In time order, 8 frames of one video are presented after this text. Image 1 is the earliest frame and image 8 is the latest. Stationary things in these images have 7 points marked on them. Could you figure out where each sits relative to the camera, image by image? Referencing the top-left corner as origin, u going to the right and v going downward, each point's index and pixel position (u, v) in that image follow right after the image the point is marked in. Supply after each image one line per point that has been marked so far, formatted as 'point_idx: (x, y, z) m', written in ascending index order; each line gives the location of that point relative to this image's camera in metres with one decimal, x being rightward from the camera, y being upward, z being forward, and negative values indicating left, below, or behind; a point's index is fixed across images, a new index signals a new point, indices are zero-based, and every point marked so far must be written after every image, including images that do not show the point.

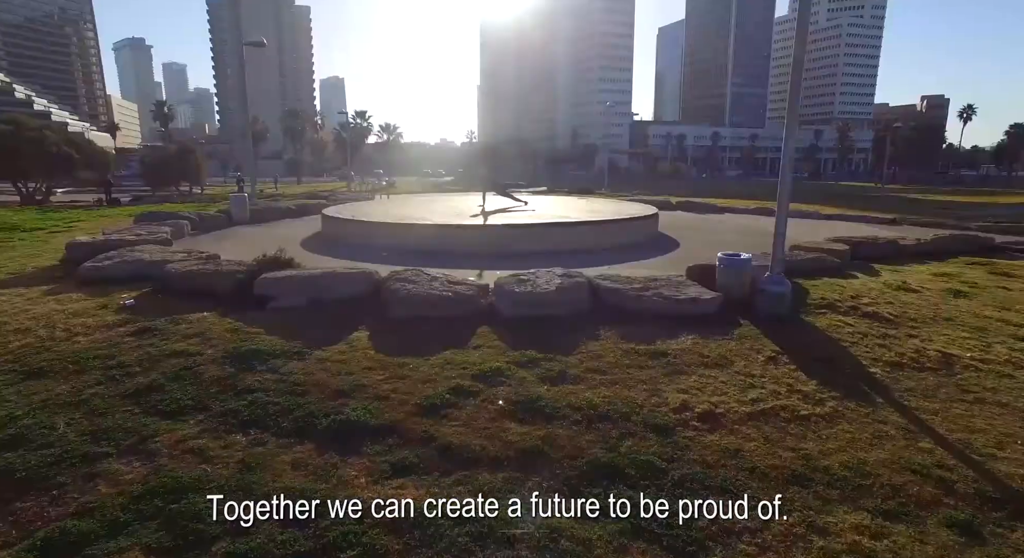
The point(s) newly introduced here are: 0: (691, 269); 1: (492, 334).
0: (+2.3, +0.1, +7.2) m
1: (-0.1, -0.6, +5.8) m
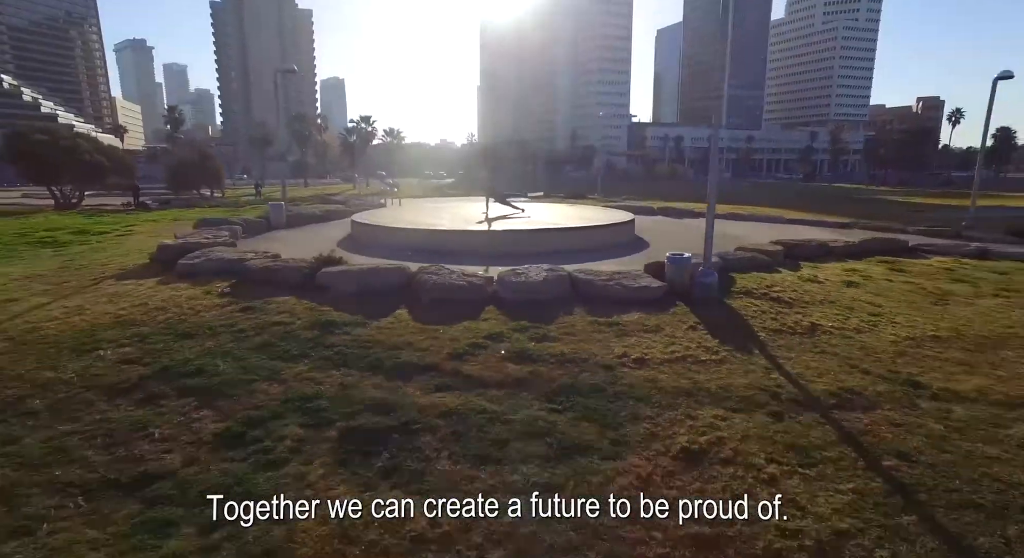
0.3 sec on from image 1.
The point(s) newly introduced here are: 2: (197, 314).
0: (+2.3, +0.2, +9.5) m
1: (-0.2, -0.5, +8.1) m
2: (-4.4, -0.5, +7.8) m
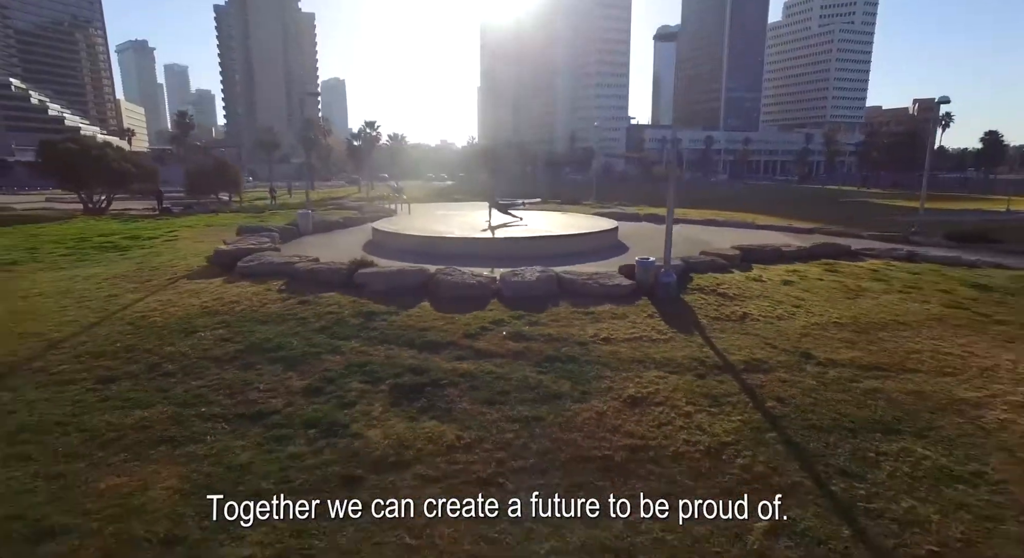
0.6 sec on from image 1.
0: (+2.2, +0.2, +11.7) m
1: (-0.2, -0.5, +10.2) m
2: (-4.4, -0.5, +10.0) m
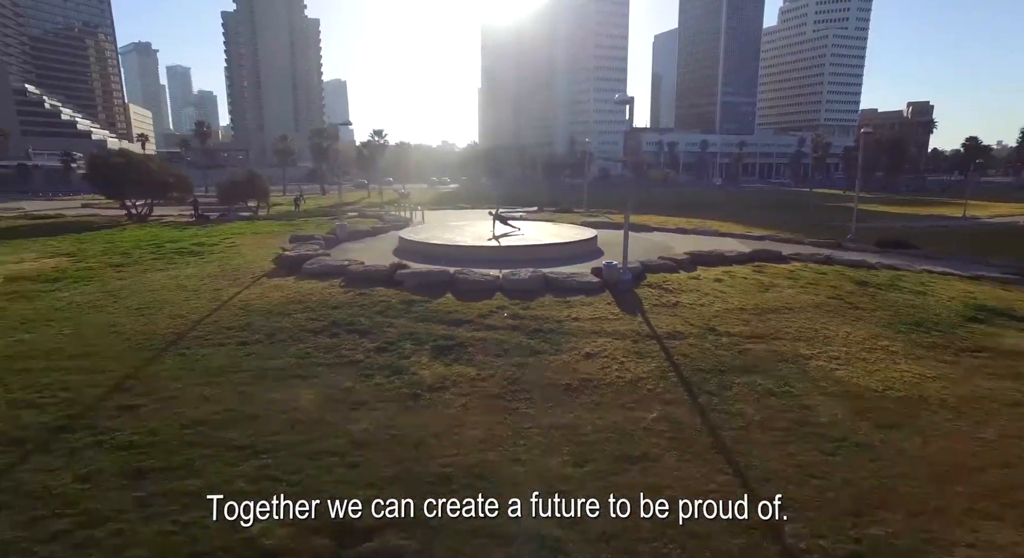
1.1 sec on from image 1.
0: (+2.2, +0.2, +15.5) m
1: (-0.2, -0.4, +14.1) m
2: (-4.4, -0.5, +13.8) m
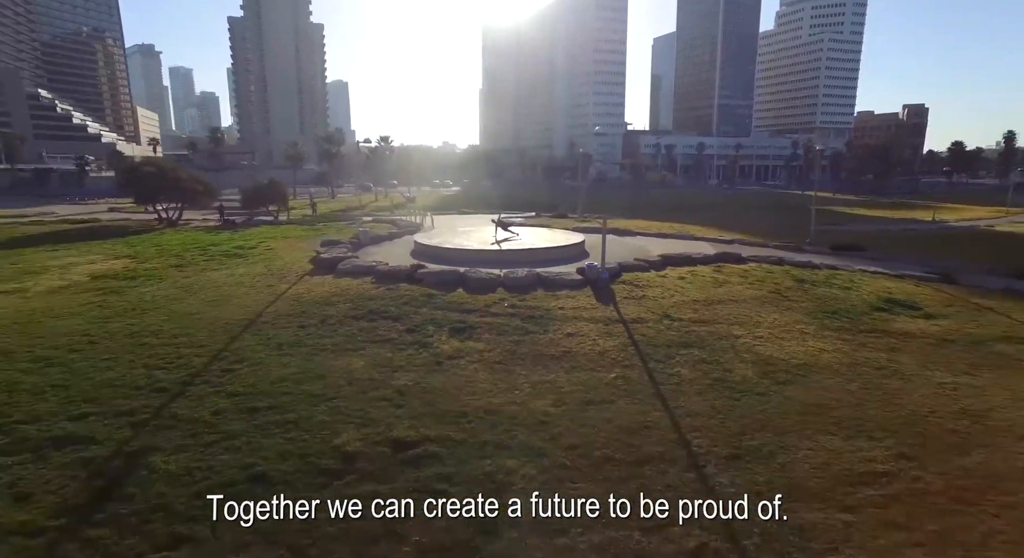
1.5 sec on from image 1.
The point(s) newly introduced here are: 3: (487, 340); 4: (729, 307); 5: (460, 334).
0: (+2.2, +0.3, +18.8) m
1: (-0.2, -0.4, +17.3) m
2: (-4.5, -0.4, +17.1) m
3: (-0.6, -1.5, +13.6) m
4: (+6.3, -0.8, +15.9) m
5: (-1.3, -1.4, +14.0) m
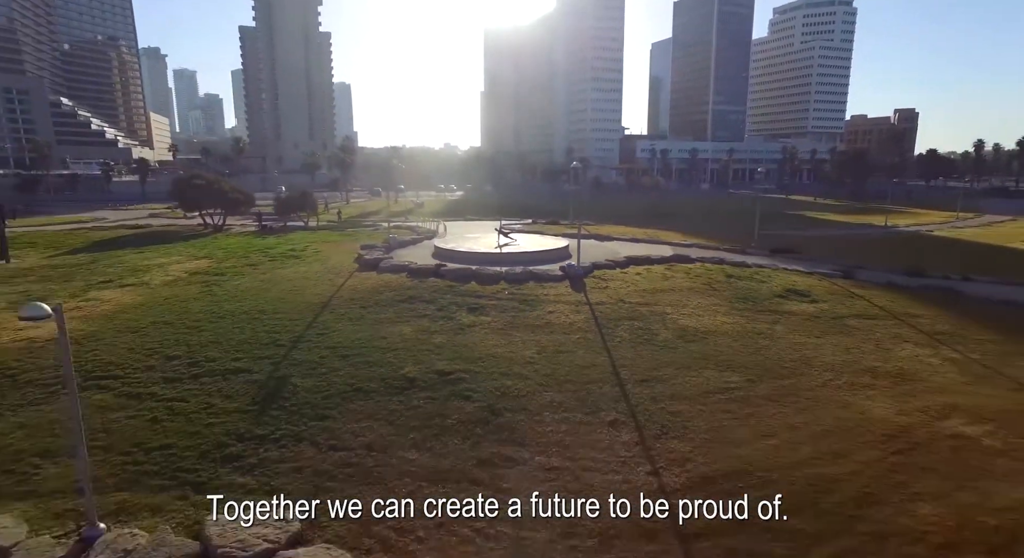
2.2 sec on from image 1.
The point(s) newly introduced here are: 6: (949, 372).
0: (+2.2, +0.5, +24.7) m
1: (-0.3, -0.2, +23.3) m
2: (-4.5, -0.2, +23.1) m
3: (-0.7, -1.3, +19.6) m
4: (+6.3, -0.6, +21.9) m
5: (-1.4, -1.2, +20.0) m
6: (+12.7, -2.7, +15.9) m
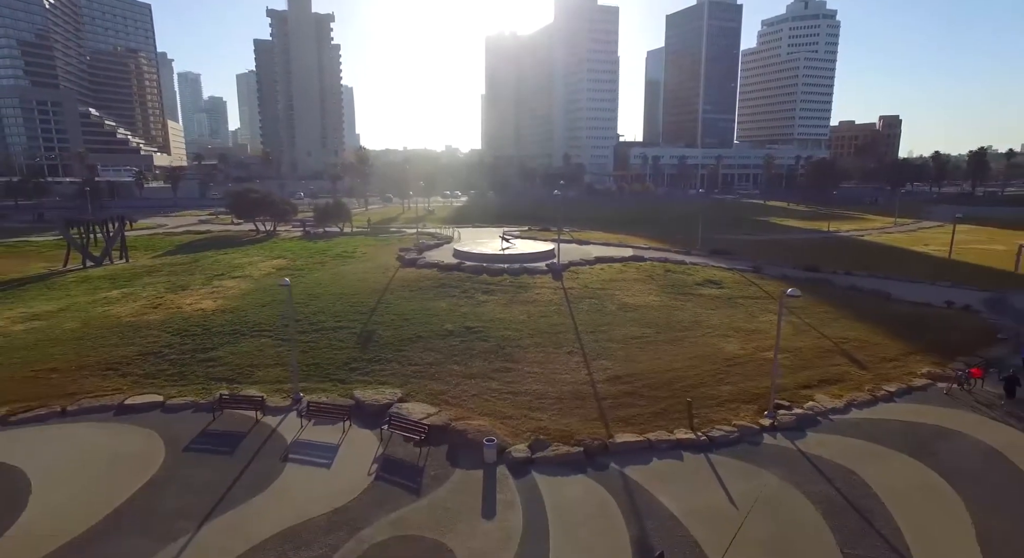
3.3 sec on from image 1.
0: (+2.1, +0.9, +34.3) m
1: (-0.3, +0.2, +32.9) m
2: (-4.5, +0.2, +32.6) m
3: (-0.7, -0.9, +29.2) m
4: (+6.2, -0.2, +31.5) m
5: (-1.4, -0.9, +29.6) m
6: (+12.7, -2.3, +25.5) m
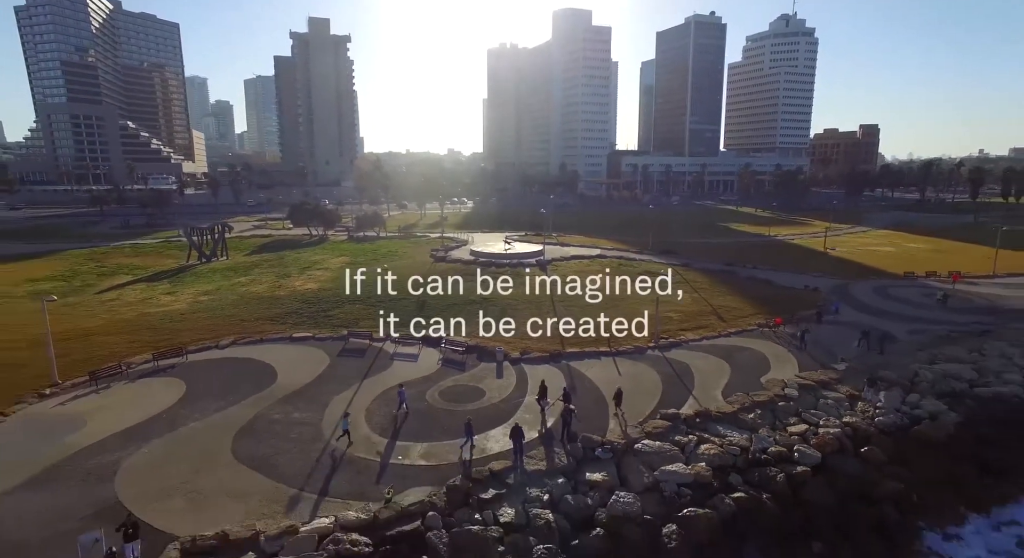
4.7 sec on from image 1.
0: (+2.2, +1.6, +48.6) m
1: (-0.3, +1.0, +47.1) m
2: (-4.5, +0.9, +46.9) m
3: (-0.7, -0.2, +43.4) m
4: (+6.2, +0.5, +45.7) m
5: (-1.4, -0.1, +43.8) m
6: (+12.7, -1.5, +39.7) m
